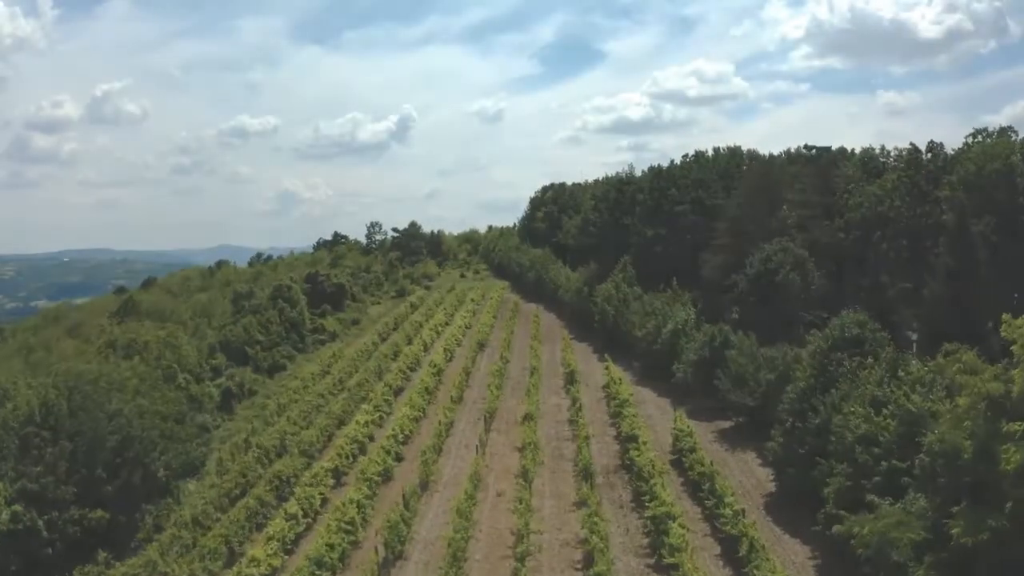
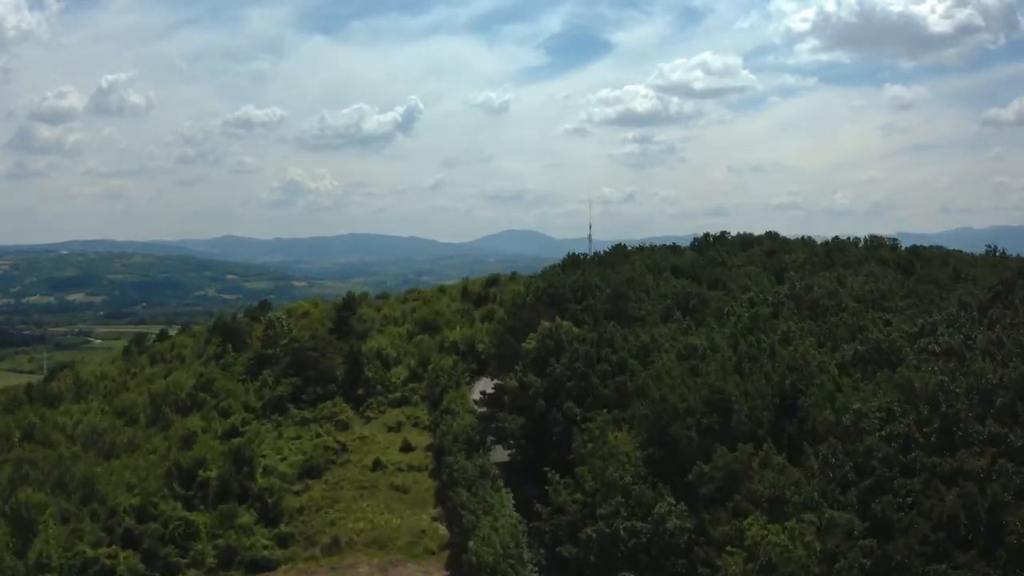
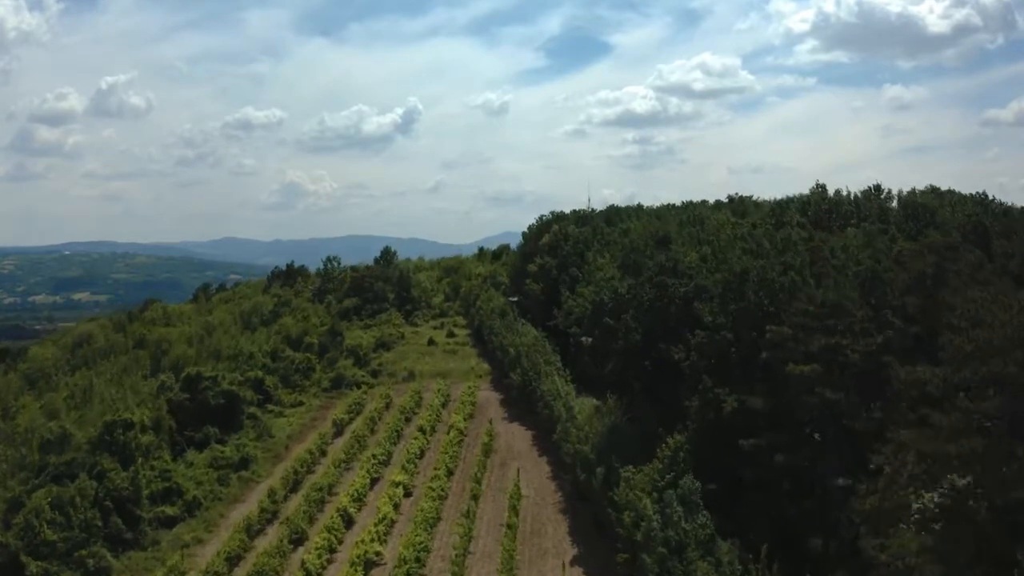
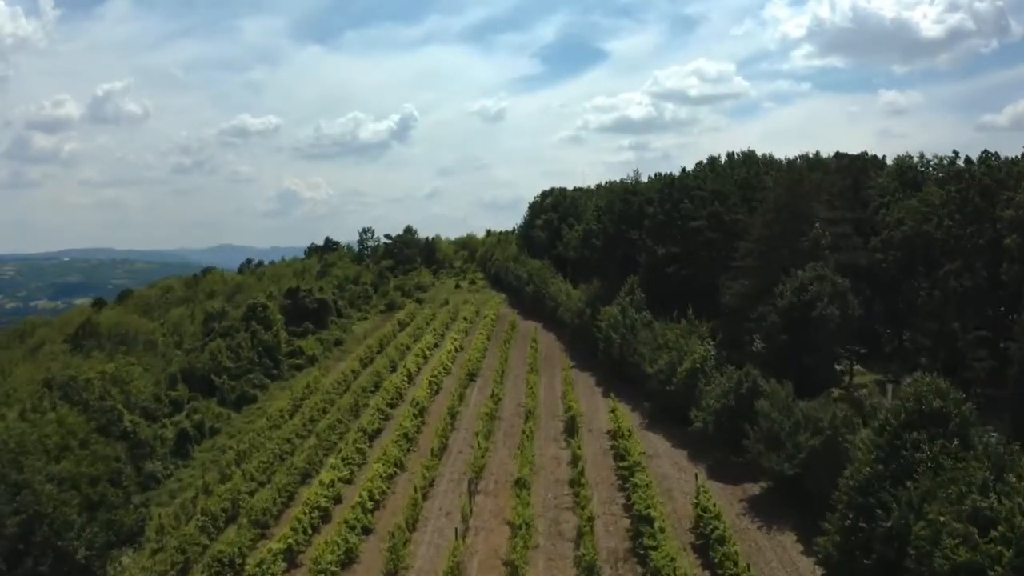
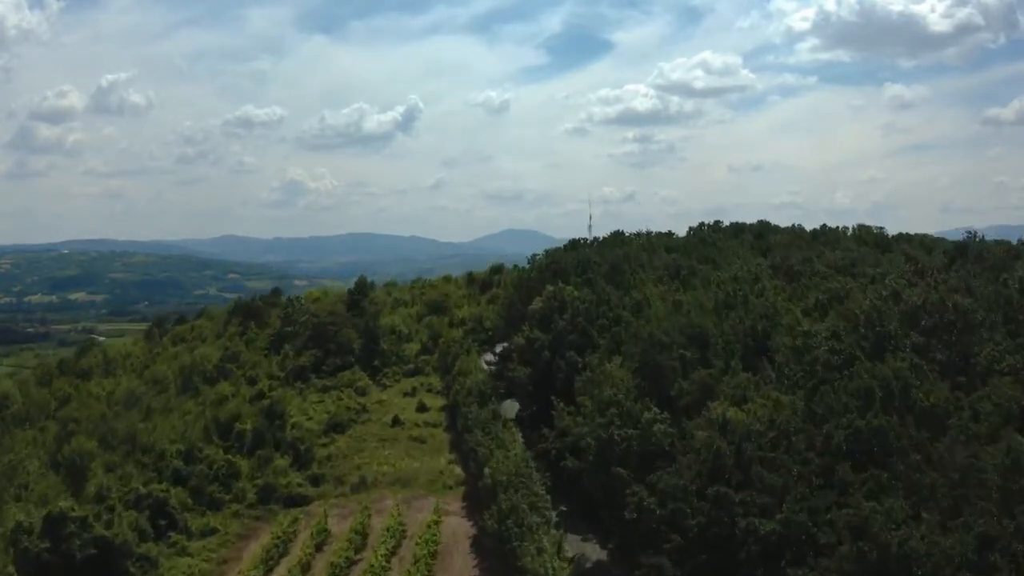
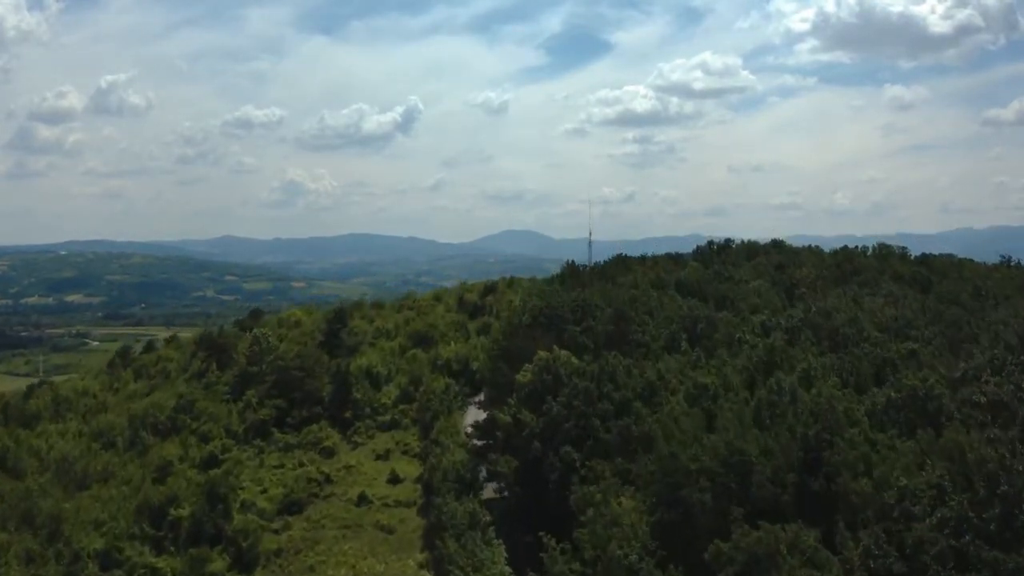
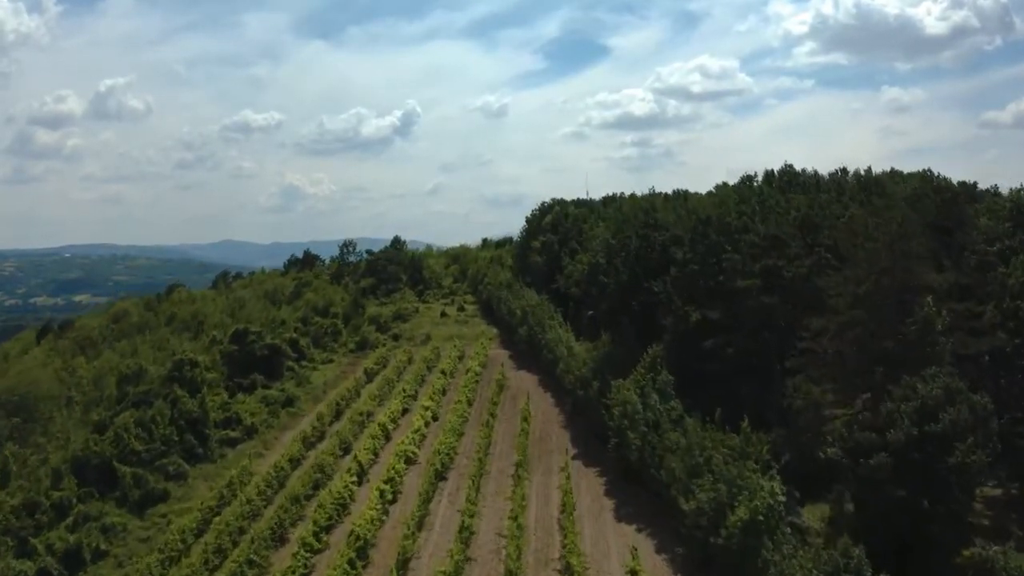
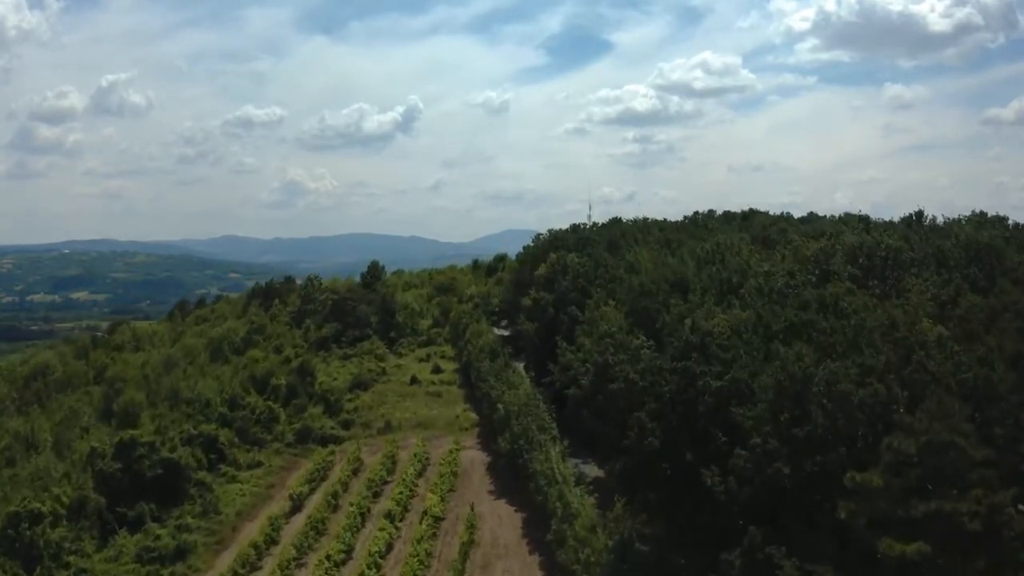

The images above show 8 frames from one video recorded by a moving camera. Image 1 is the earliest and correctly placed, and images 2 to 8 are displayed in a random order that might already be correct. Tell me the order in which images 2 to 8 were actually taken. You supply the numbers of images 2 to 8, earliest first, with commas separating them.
4, 7, 3, 8, 5, 2, 6
